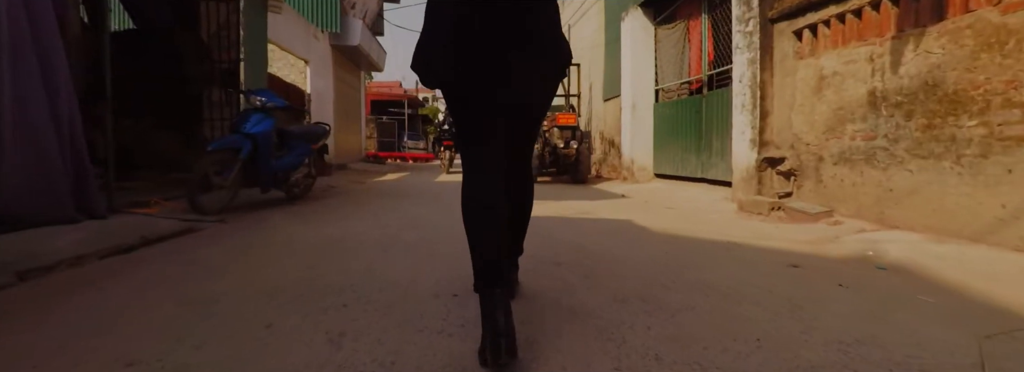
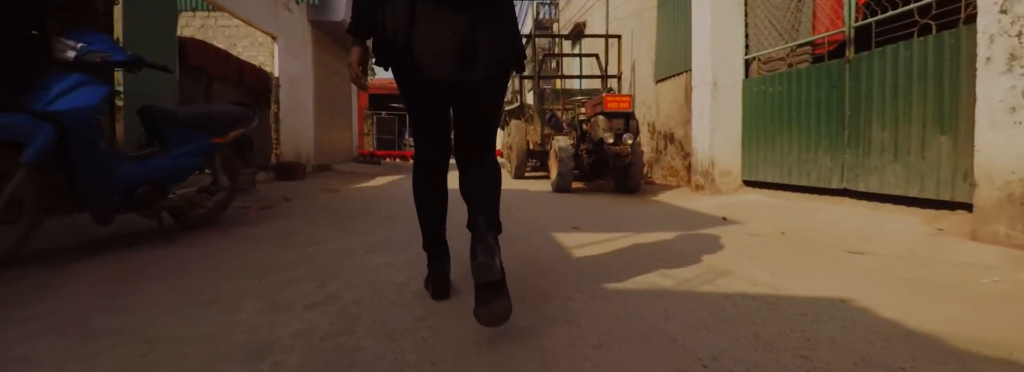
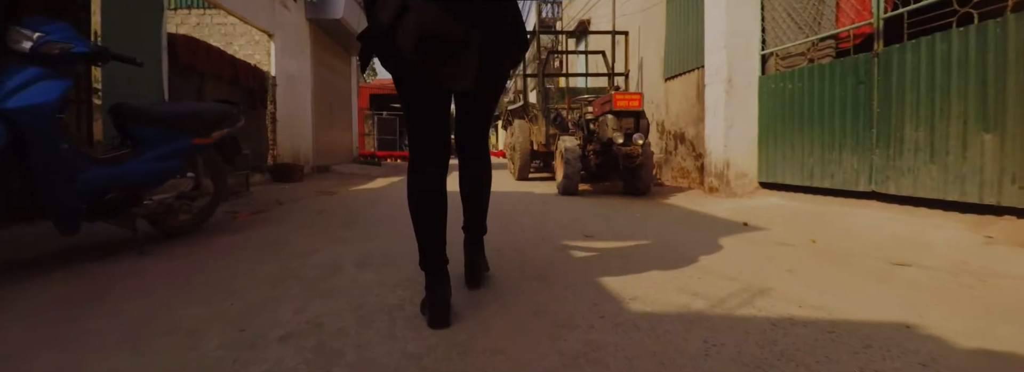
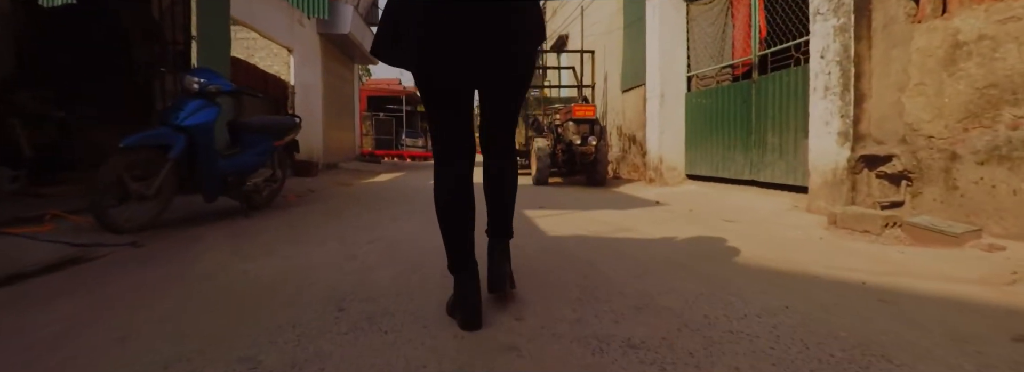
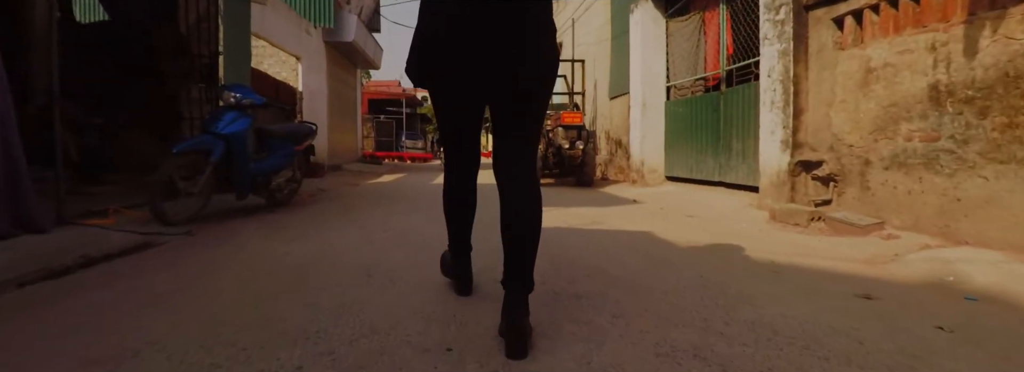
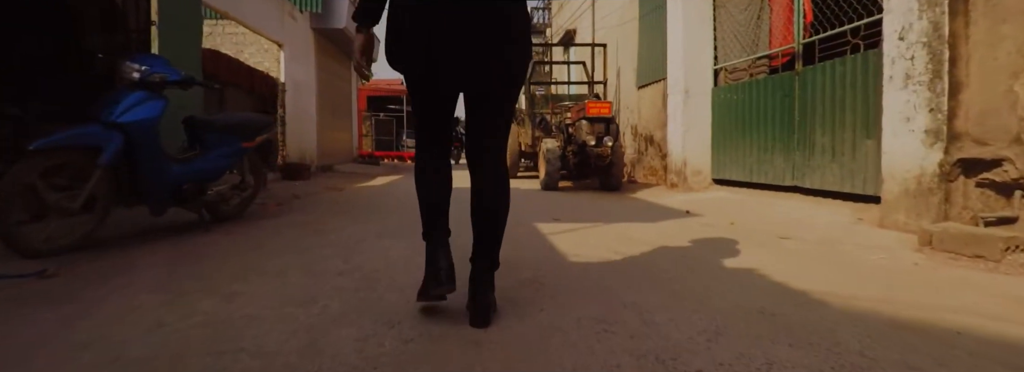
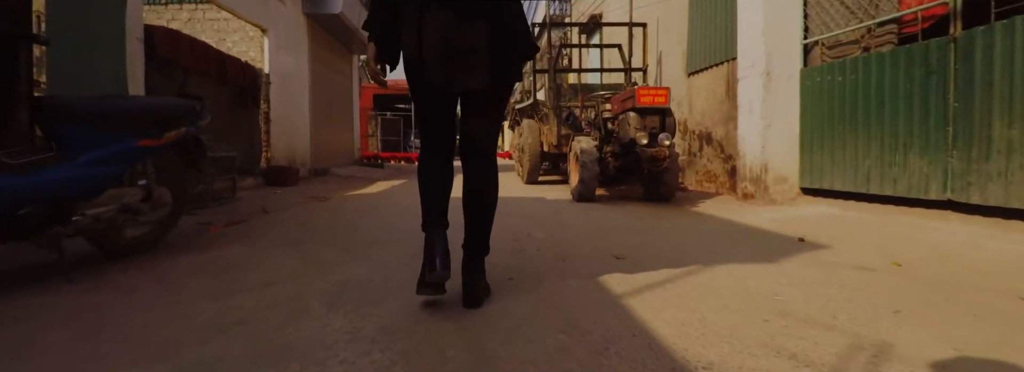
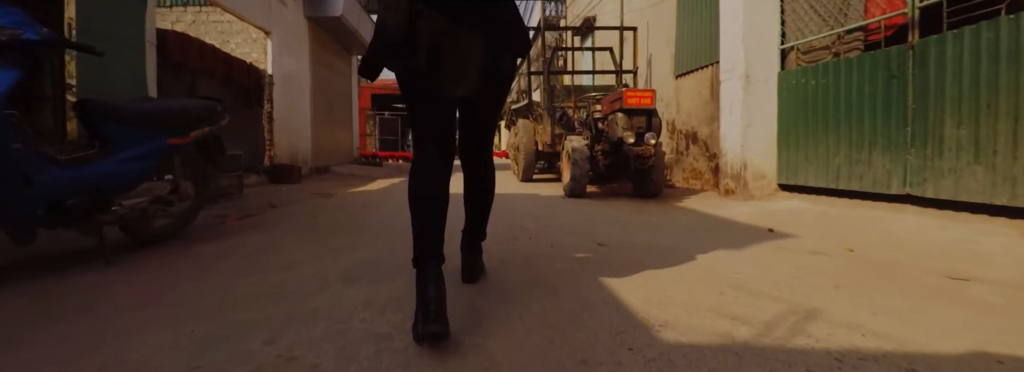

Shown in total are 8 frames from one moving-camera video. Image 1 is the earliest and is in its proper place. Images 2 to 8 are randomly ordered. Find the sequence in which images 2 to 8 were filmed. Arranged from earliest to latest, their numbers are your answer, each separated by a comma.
5, 4, 6, 2, 3, 8, 7
